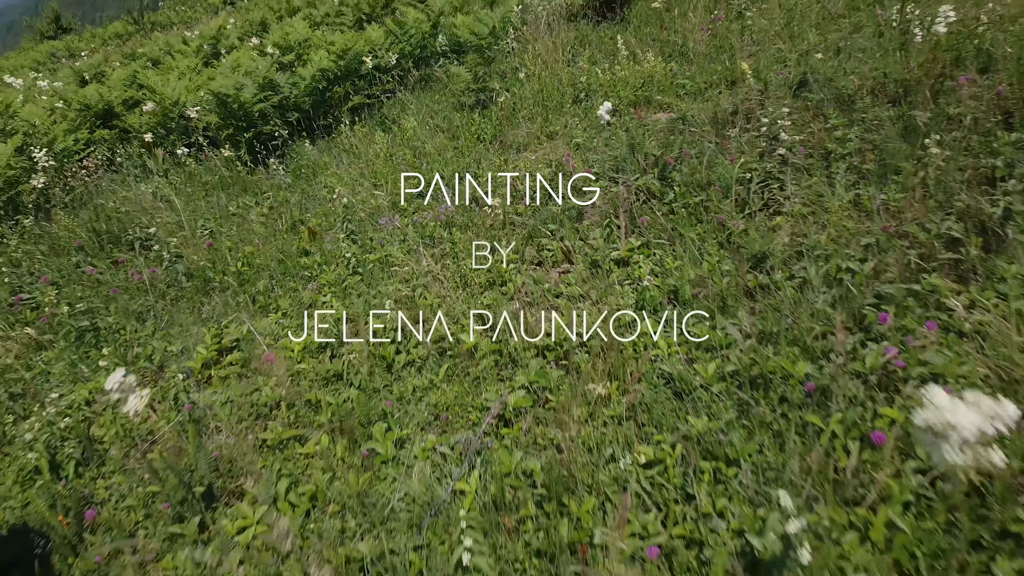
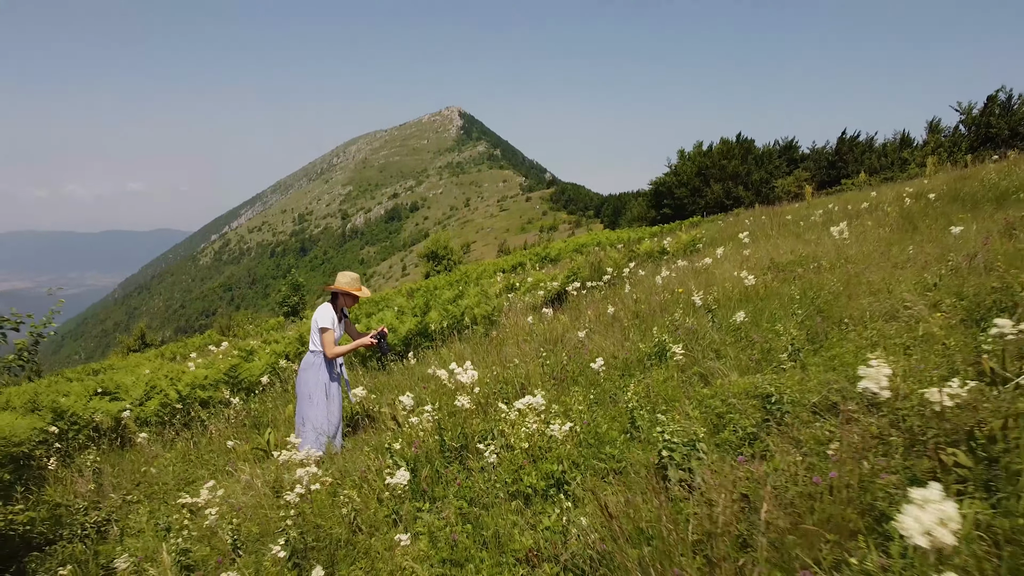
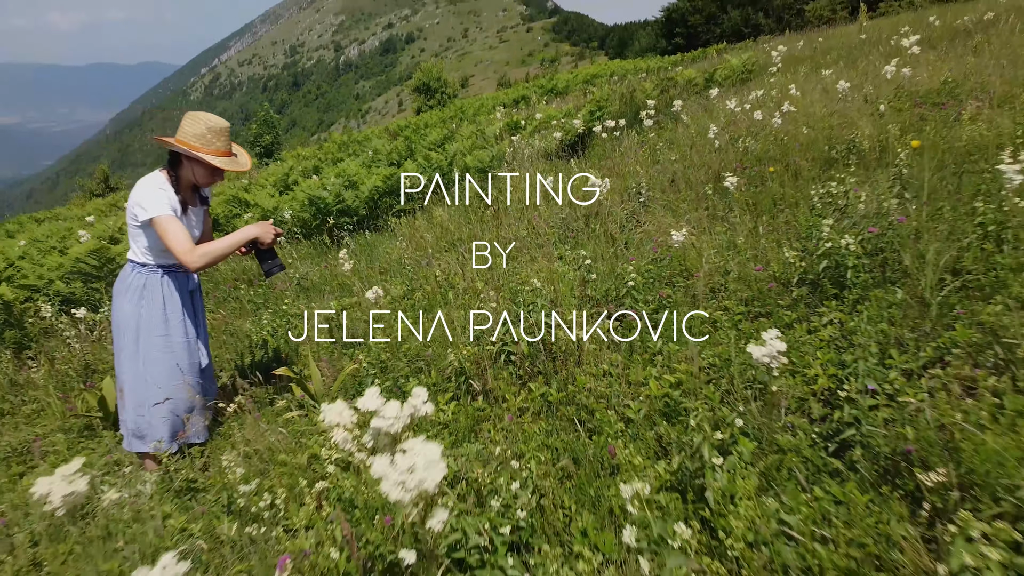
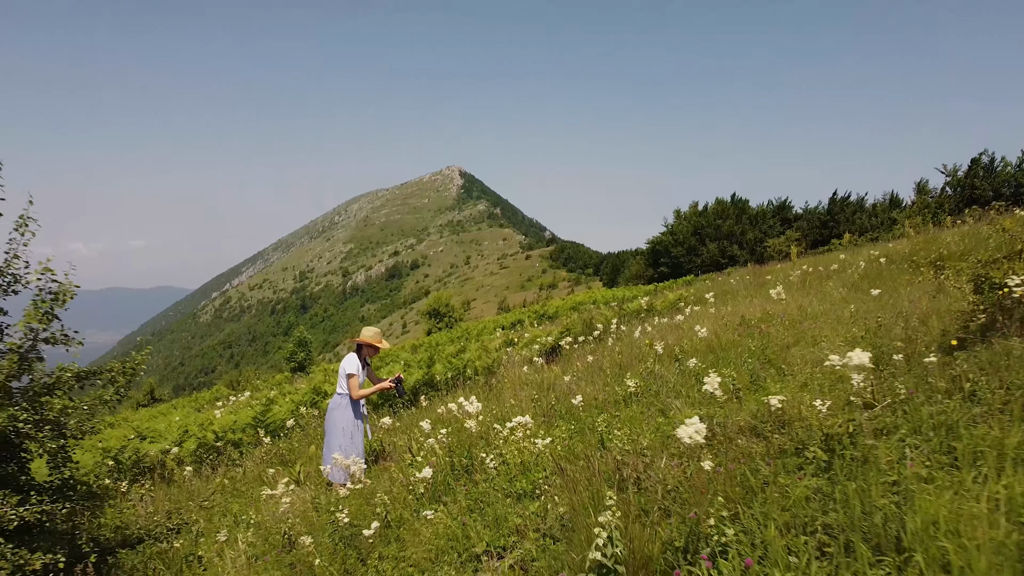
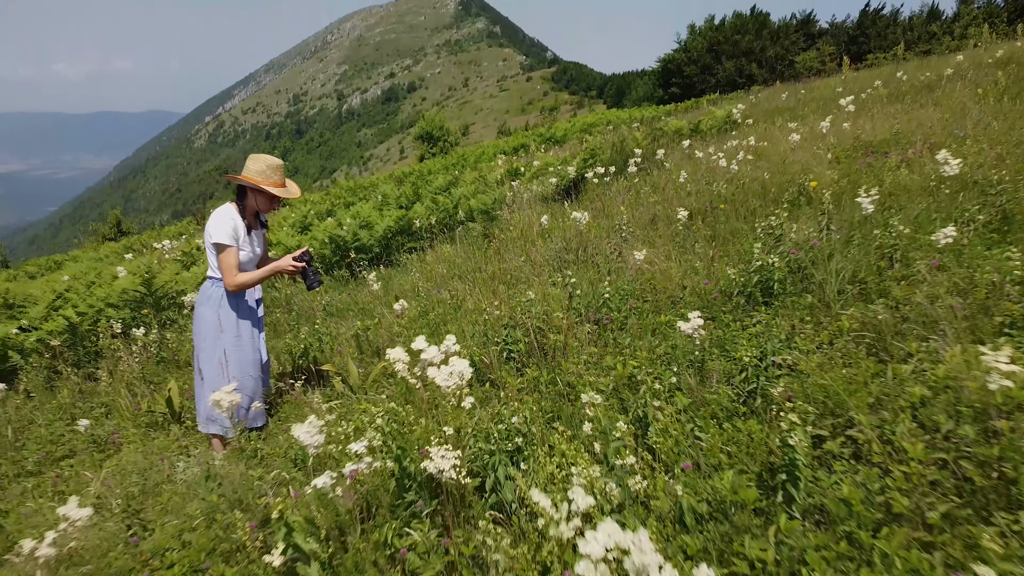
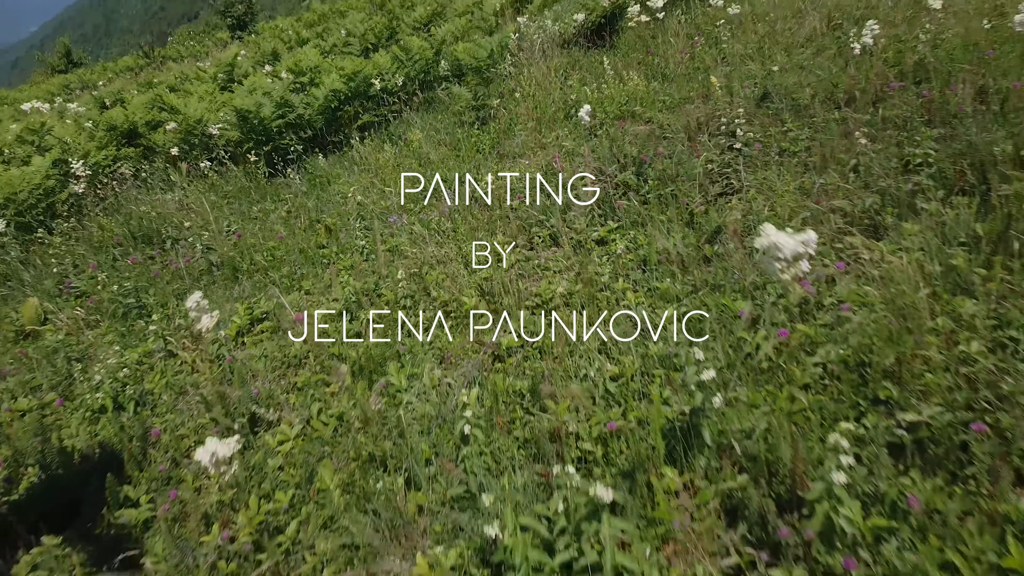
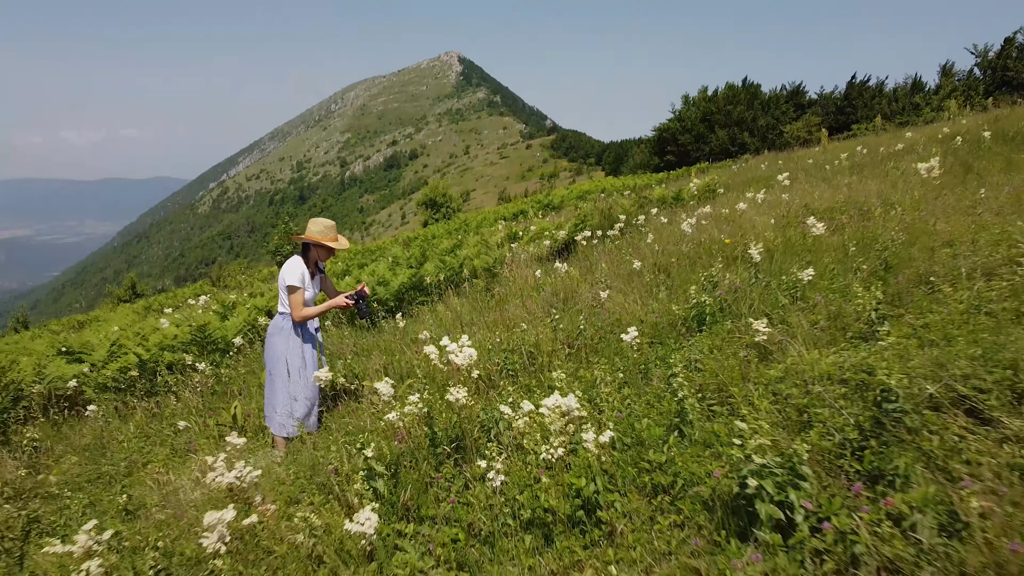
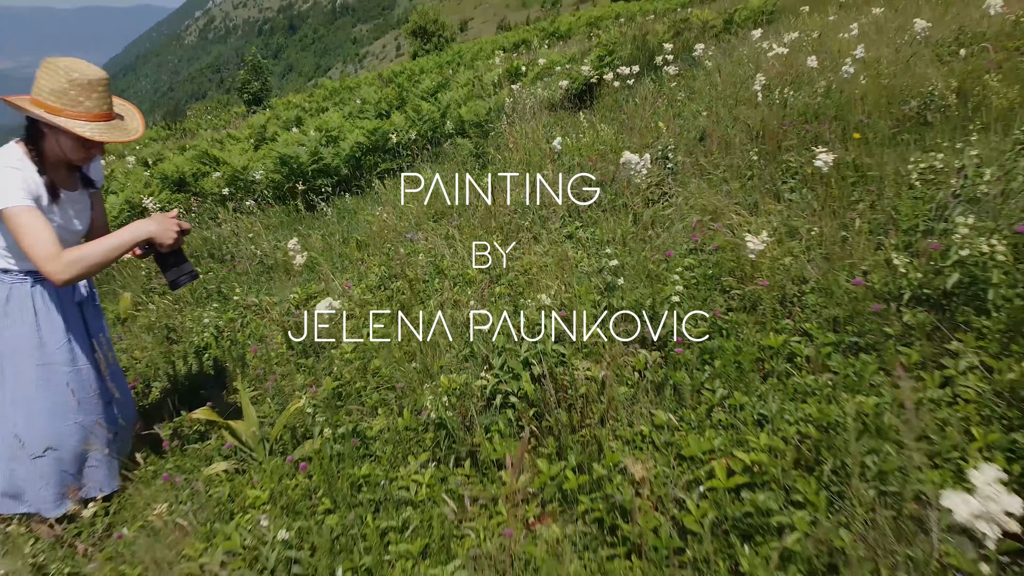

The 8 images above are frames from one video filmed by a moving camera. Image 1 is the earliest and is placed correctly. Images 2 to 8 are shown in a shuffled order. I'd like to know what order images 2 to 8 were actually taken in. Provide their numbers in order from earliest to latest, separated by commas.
6, 8, 3, 5, 7, 2, 4
